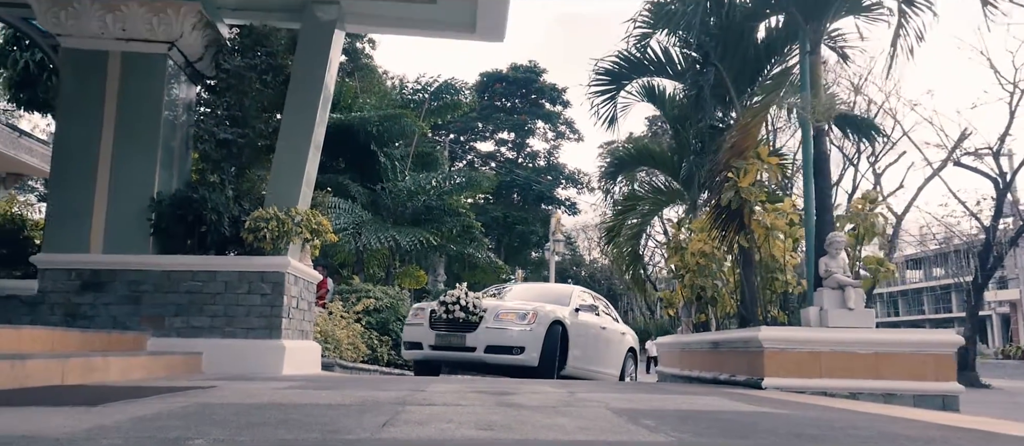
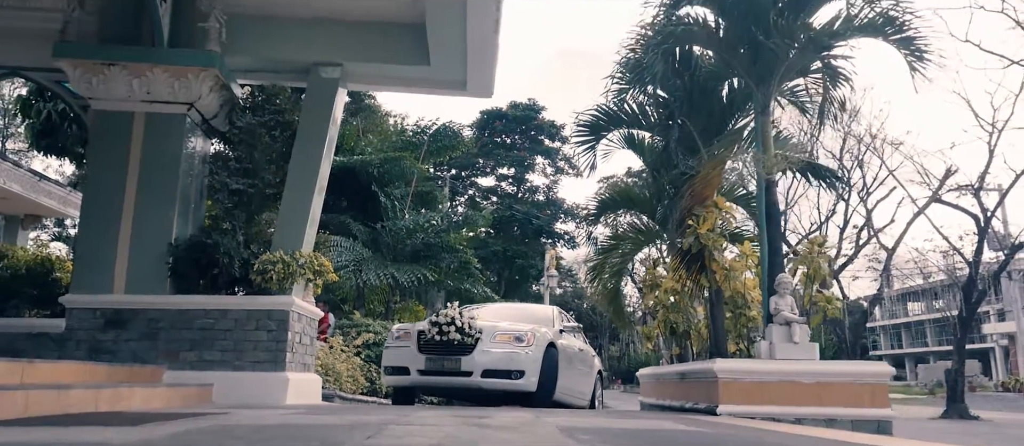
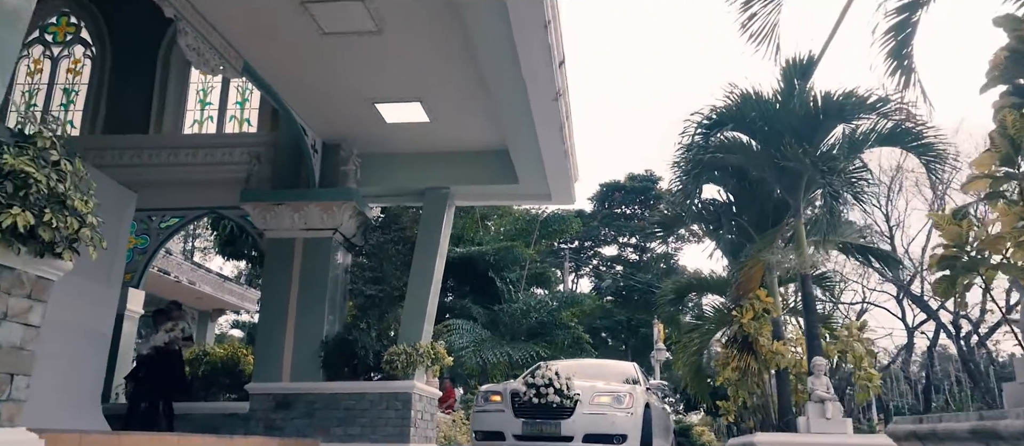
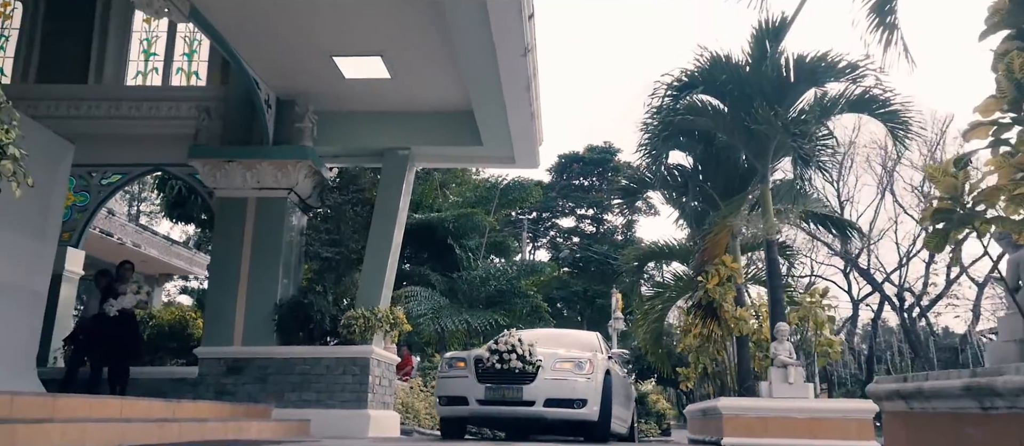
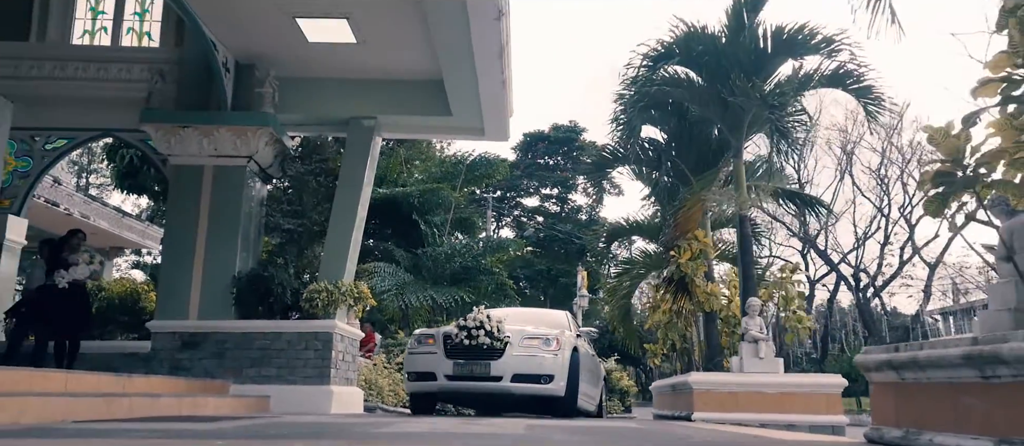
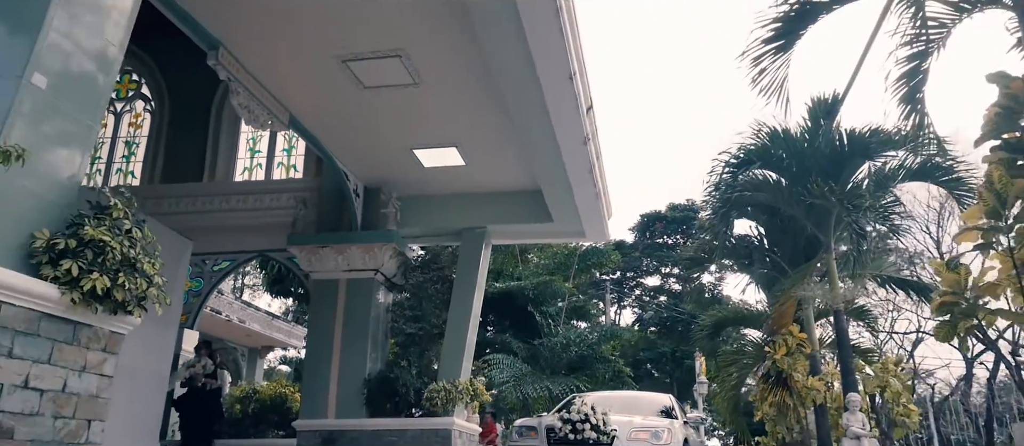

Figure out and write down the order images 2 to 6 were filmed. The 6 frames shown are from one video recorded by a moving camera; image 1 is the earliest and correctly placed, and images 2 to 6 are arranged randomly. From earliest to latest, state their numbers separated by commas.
2, 5, 4, 3, 6
